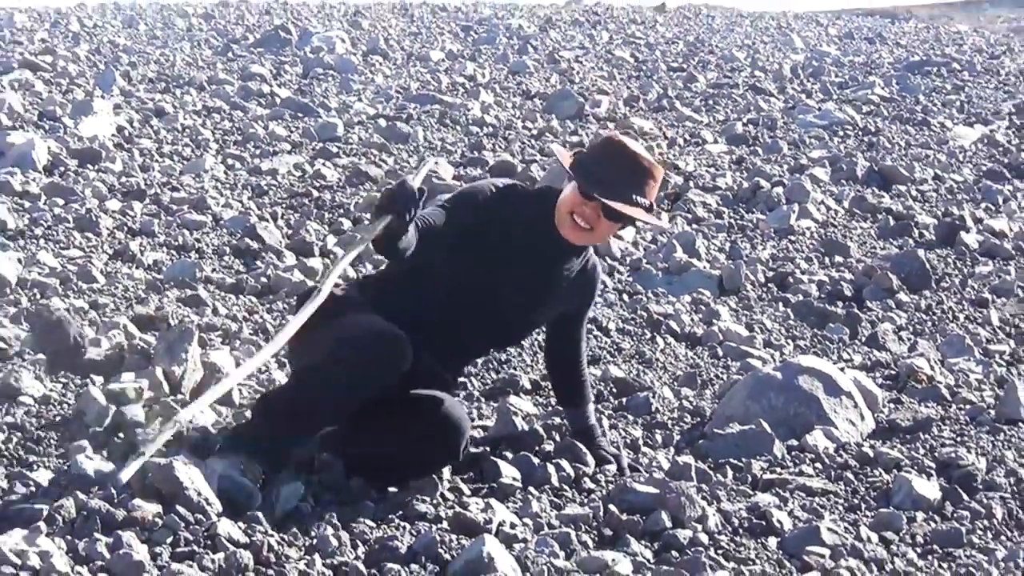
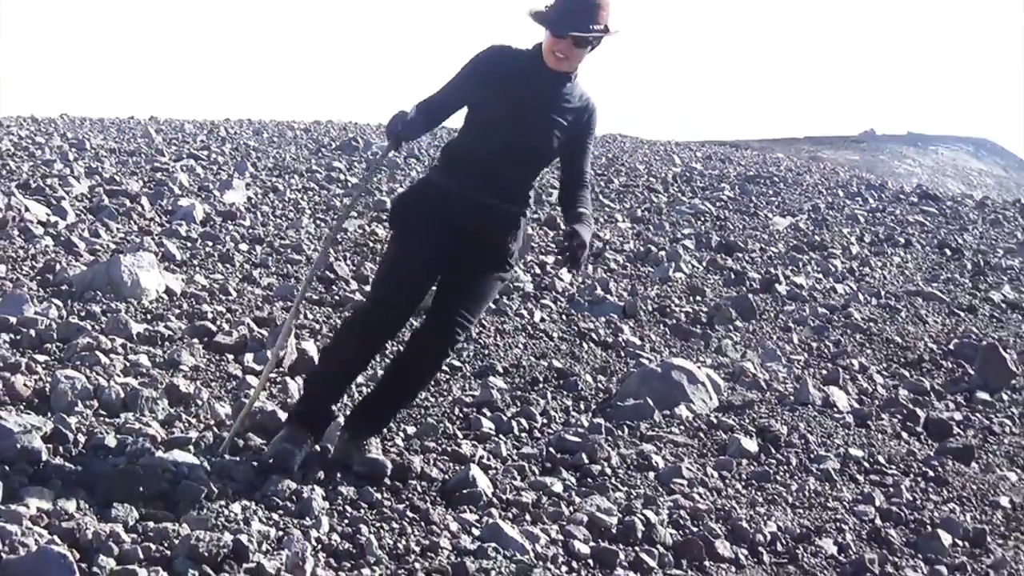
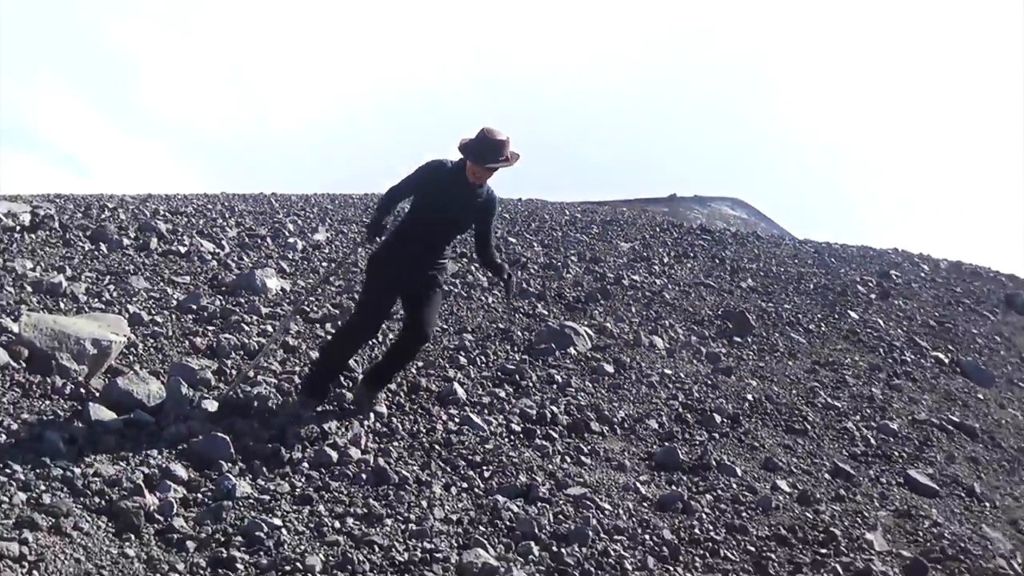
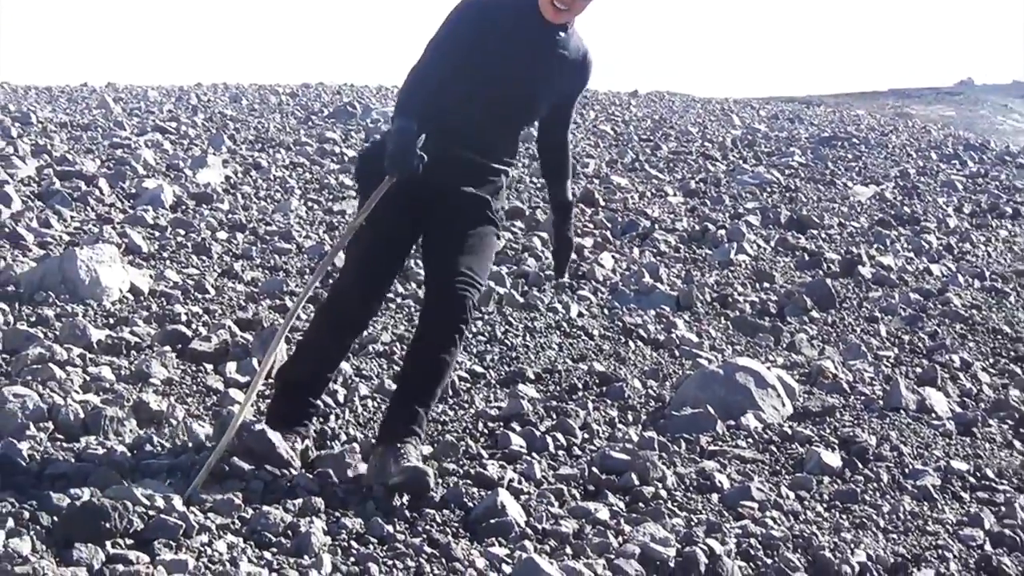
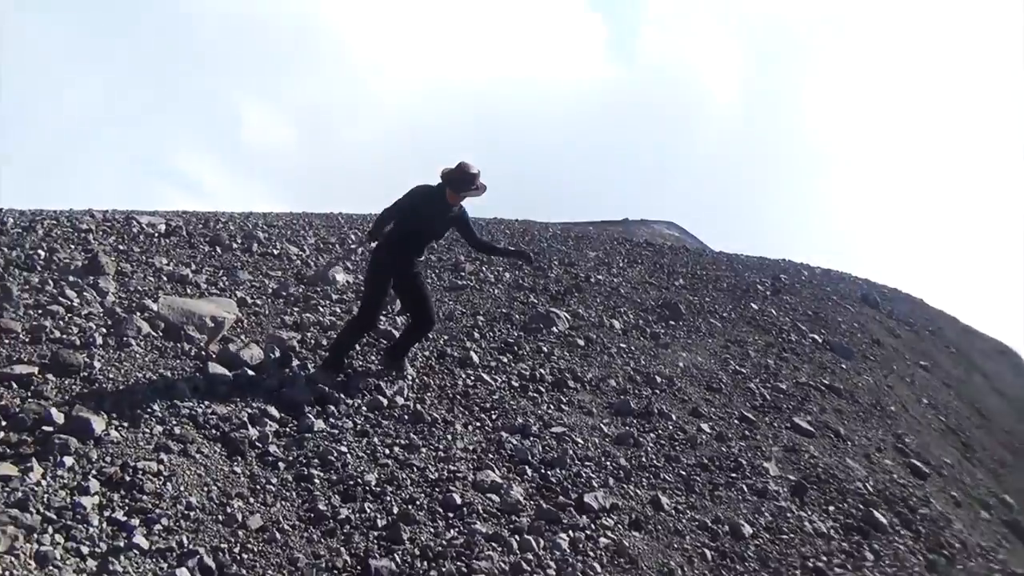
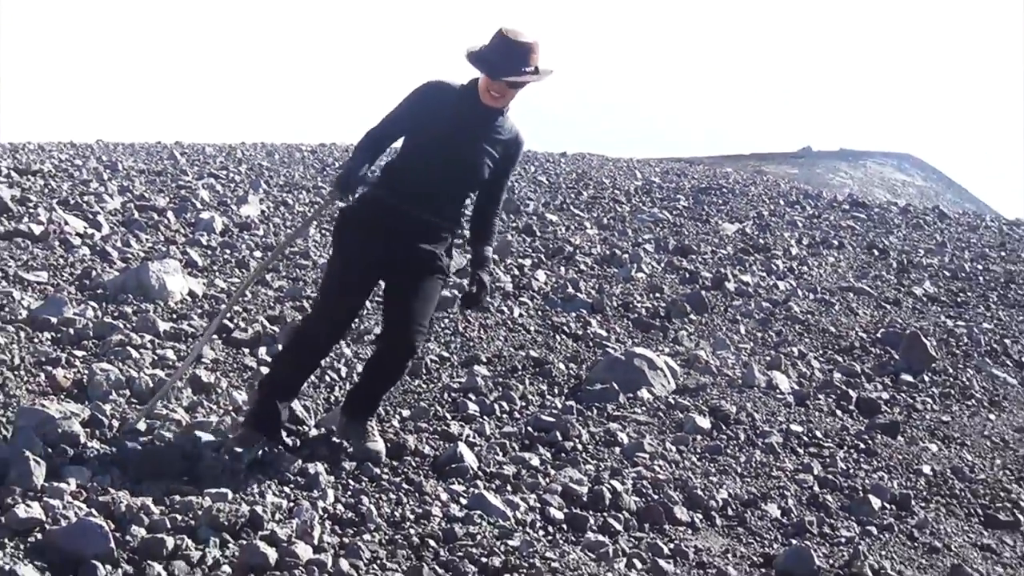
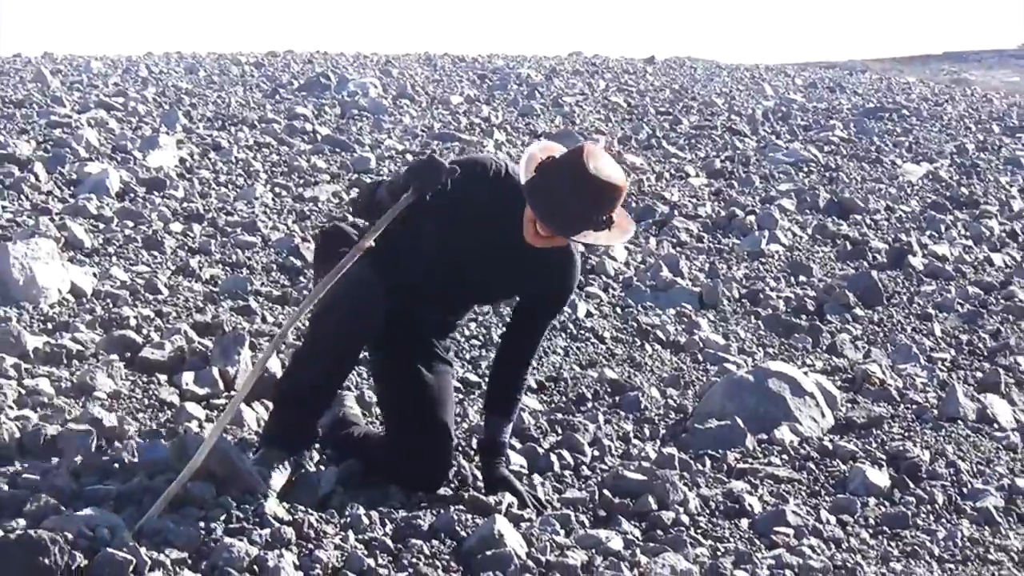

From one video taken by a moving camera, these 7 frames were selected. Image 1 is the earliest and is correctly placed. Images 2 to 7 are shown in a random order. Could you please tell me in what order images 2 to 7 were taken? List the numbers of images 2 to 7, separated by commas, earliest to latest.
7, 4, 2, 6, 3, 5
